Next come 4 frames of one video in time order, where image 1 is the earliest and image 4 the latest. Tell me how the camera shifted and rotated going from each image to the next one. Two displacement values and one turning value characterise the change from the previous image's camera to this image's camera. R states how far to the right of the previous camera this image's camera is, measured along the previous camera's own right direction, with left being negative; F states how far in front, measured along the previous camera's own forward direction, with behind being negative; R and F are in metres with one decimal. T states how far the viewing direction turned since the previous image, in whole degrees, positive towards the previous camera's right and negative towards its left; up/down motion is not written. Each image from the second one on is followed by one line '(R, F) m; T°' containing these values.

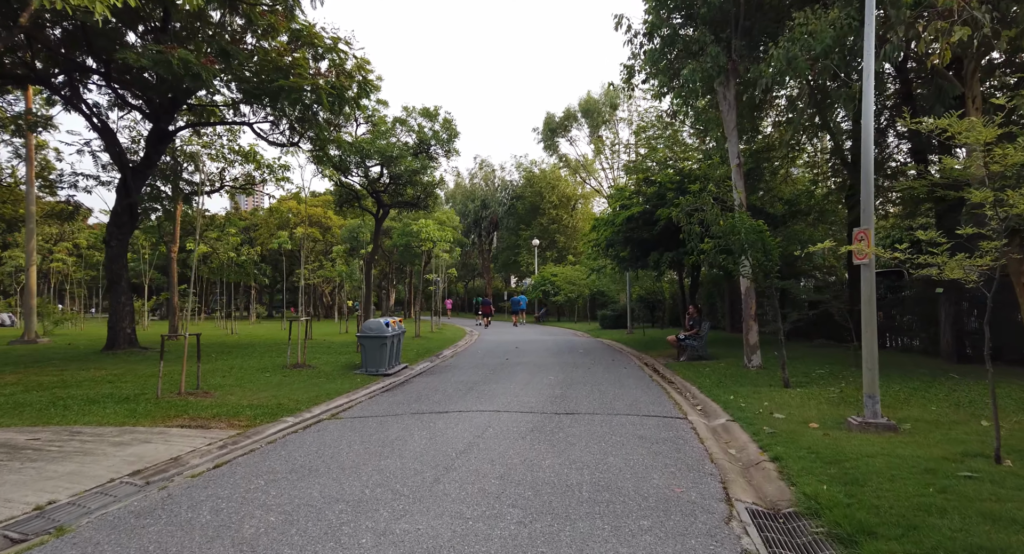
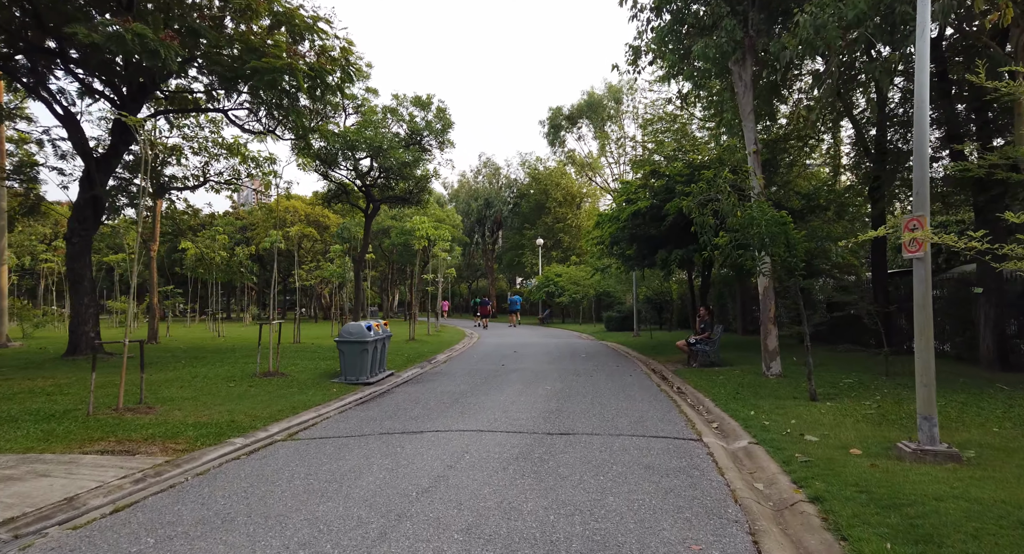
(+0.3, +1.1) m; -1°
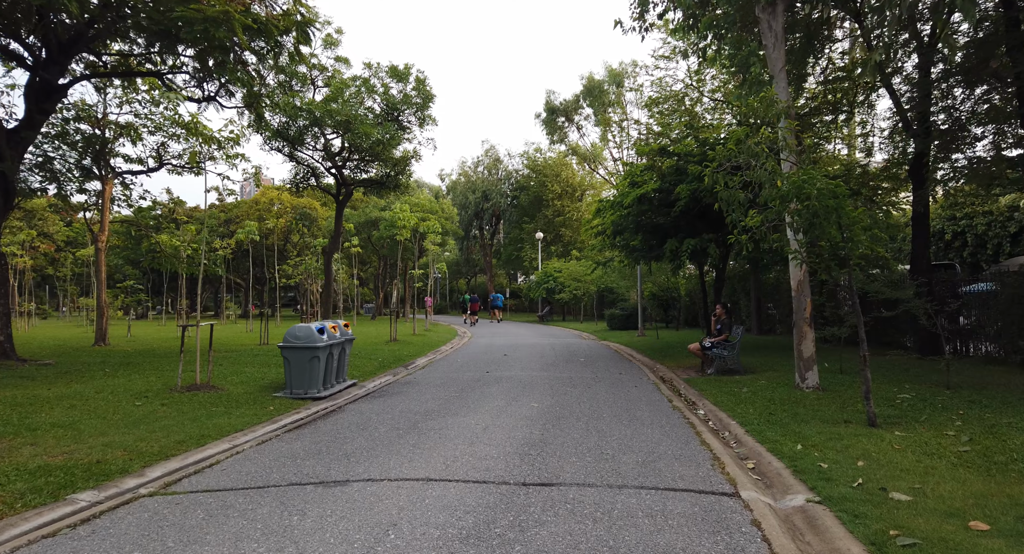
(+0.4, +2.0) m; 0°
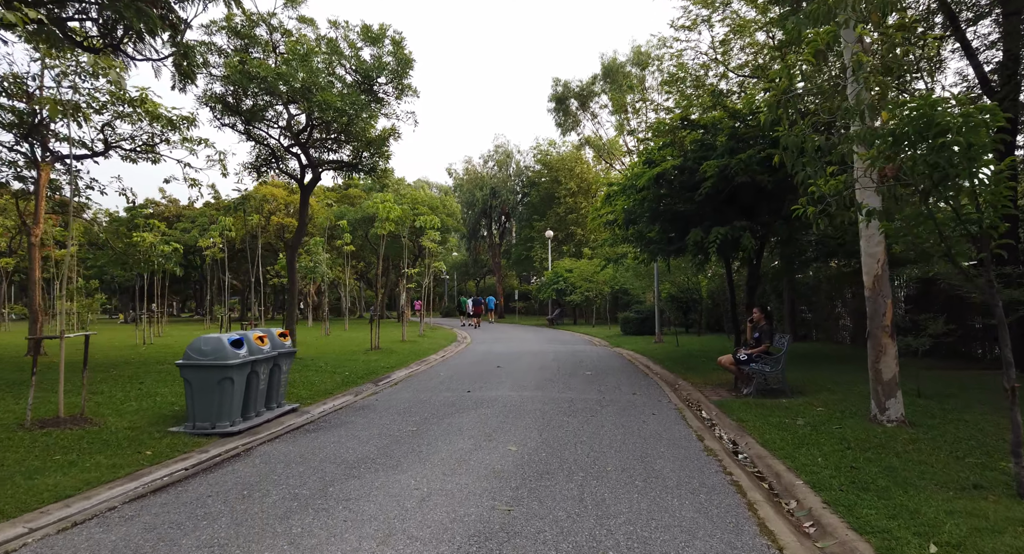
(+0.5, +2.4) m; -1°
